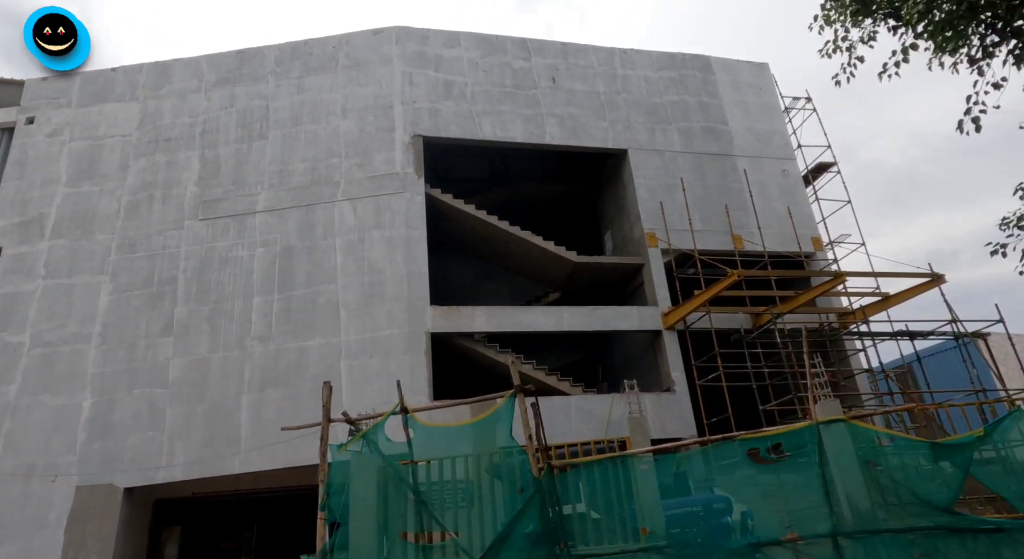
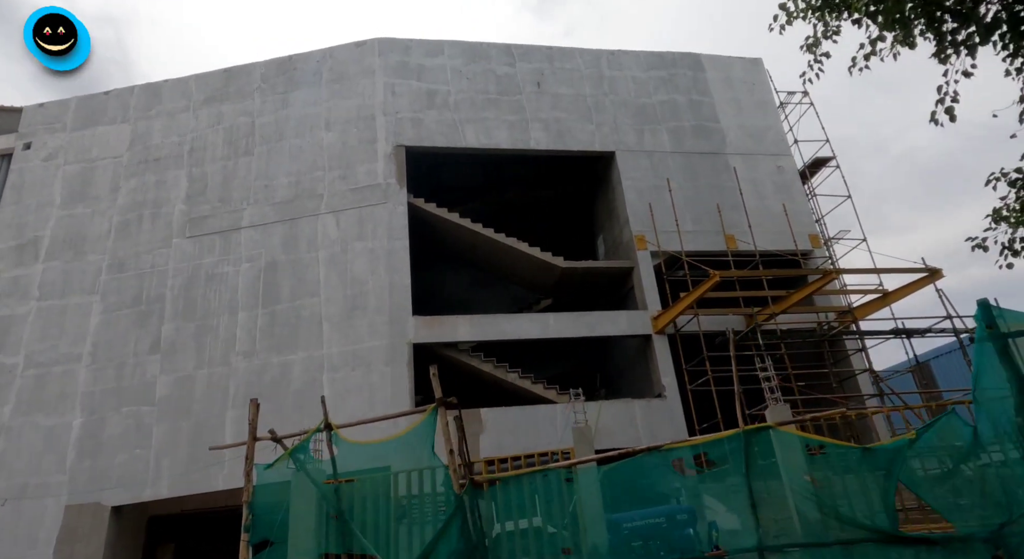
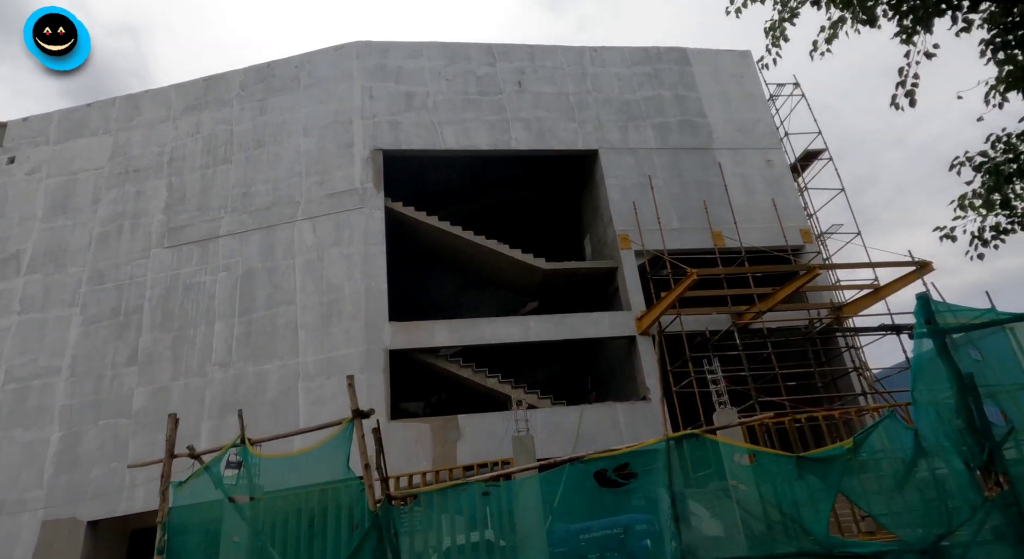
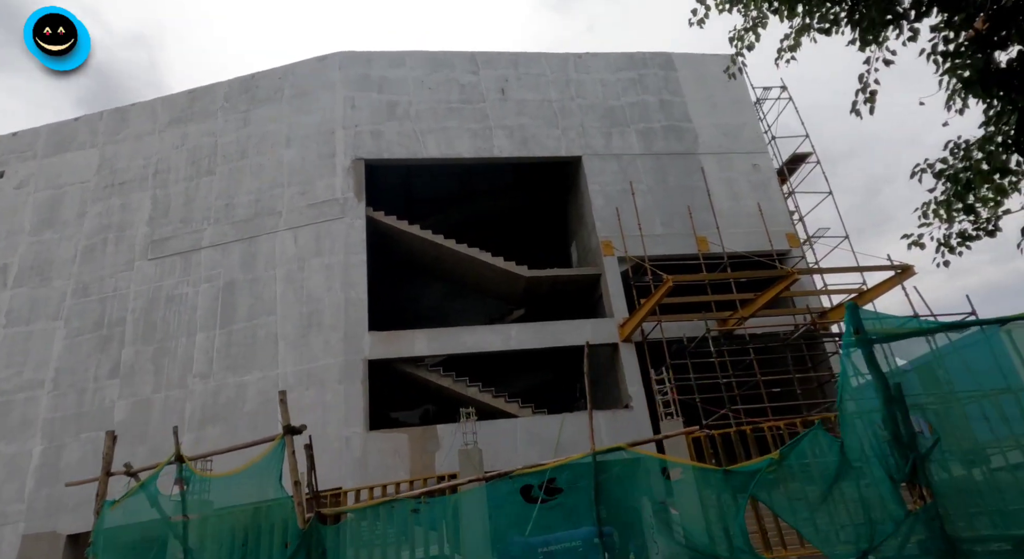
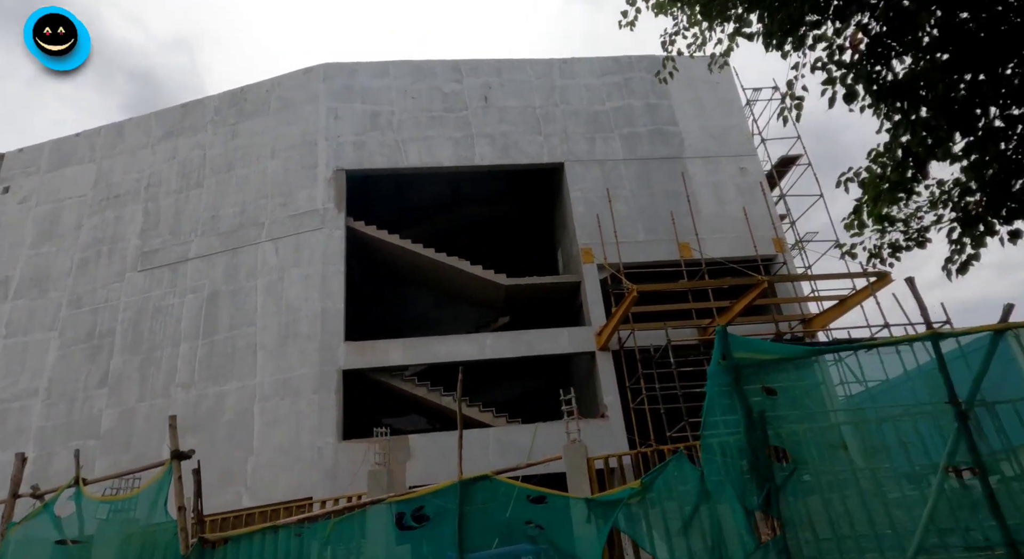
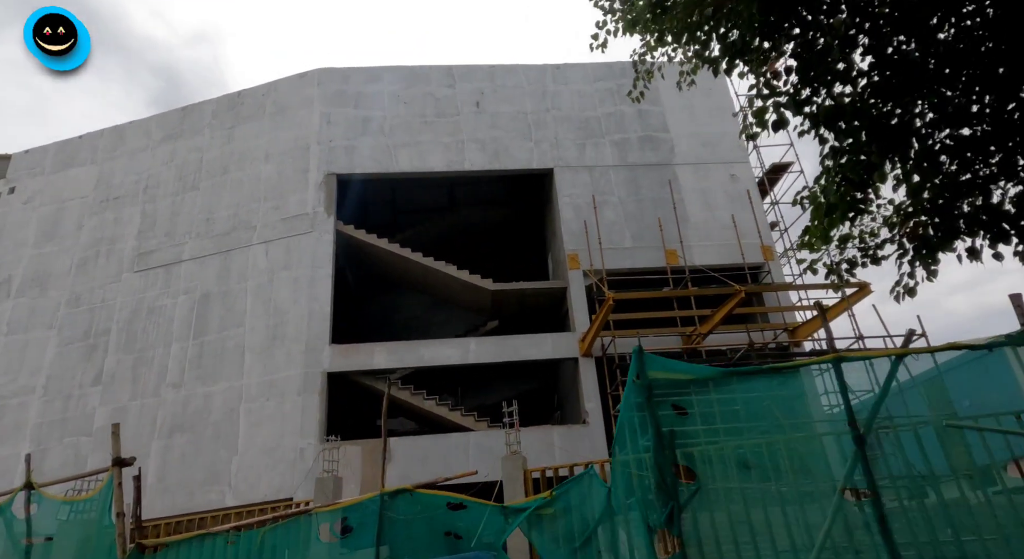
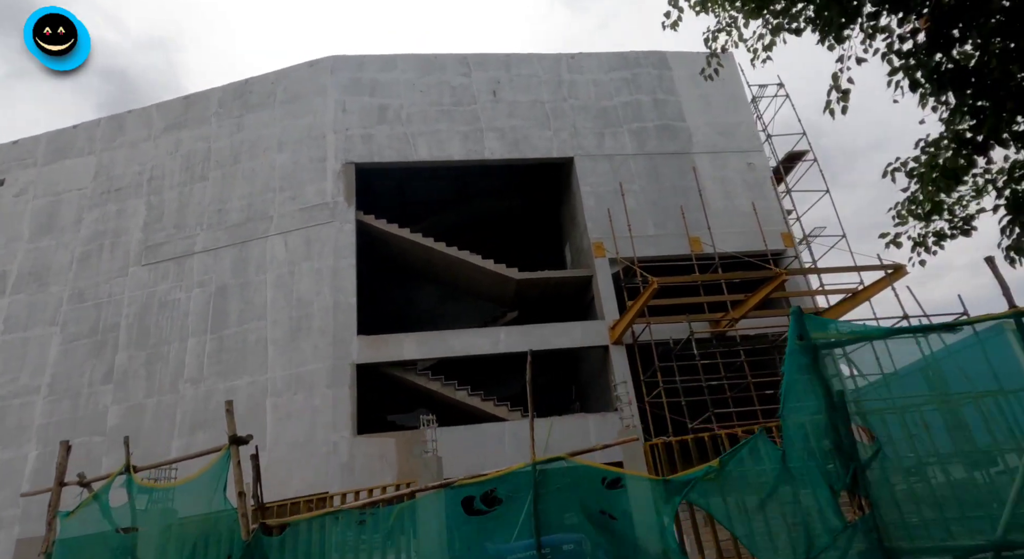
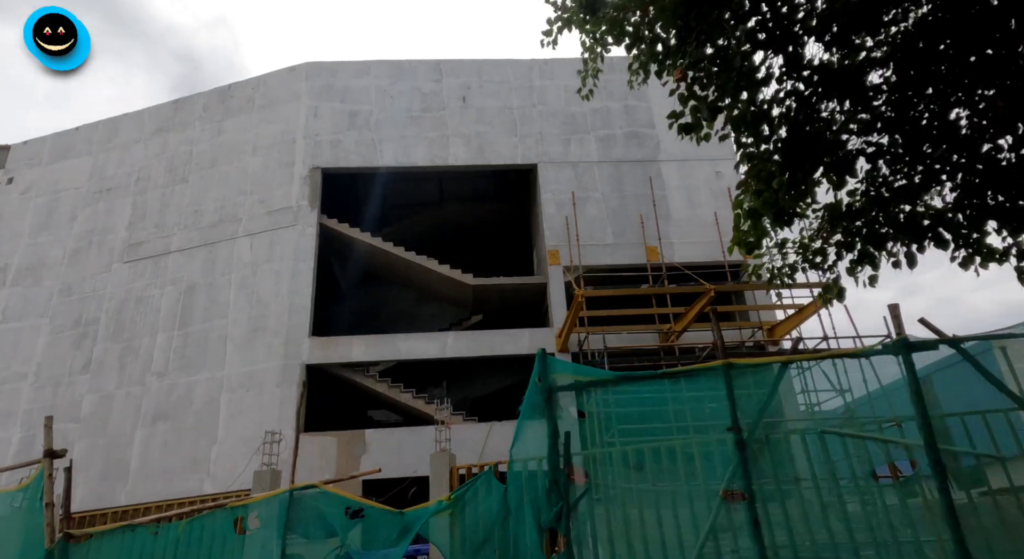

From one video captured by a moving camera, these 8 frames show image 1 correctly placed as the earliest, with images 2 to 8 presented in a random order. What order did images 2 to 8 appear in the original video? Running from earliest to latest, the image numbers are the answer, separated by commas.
2, 3, 4, 7, 5, 6, 8
